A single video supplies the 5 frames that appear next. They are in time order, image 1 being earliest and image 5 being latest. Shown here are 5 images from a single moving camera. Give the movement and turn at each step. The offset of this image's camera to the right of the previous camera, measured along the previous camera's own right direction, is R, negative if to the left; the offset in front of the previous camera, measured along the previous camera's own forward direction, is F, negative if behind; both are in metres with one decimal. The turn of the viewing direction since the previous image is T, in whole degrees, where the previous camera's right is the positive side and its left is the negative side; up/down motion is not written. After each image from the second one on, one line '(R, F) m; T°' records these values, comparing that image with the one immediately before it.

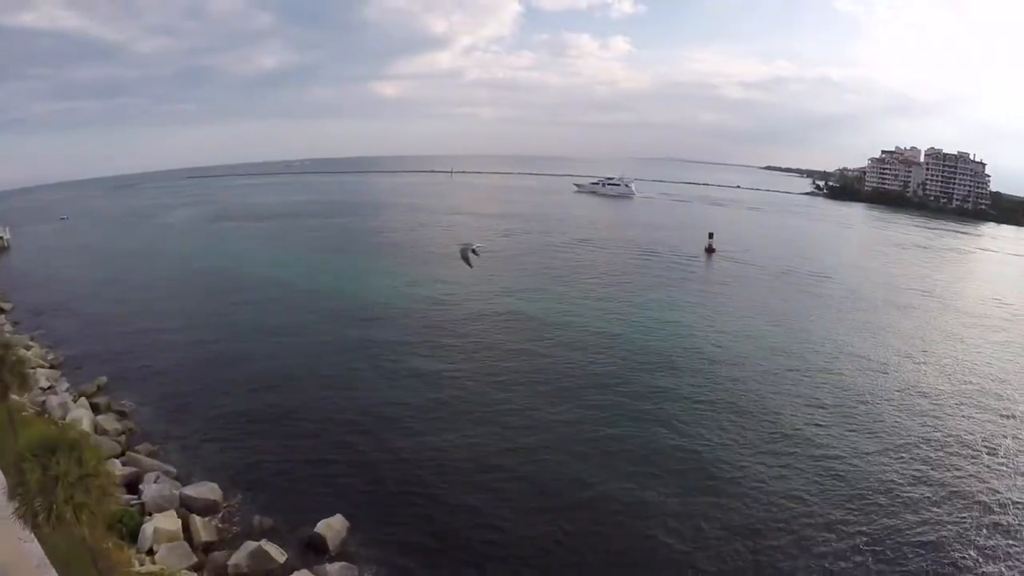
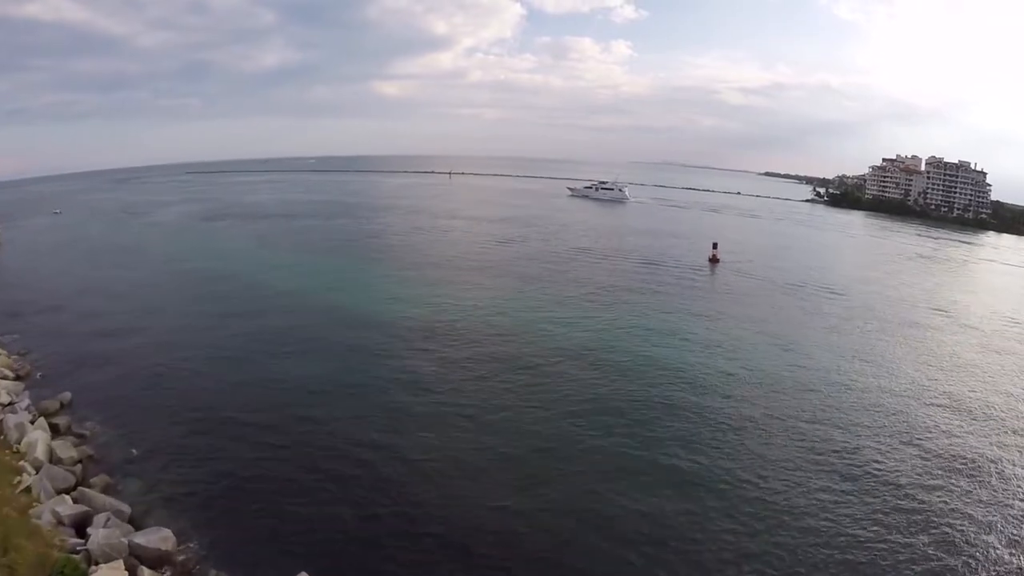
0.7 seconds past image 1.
(0.0, +0.4) m; 0°
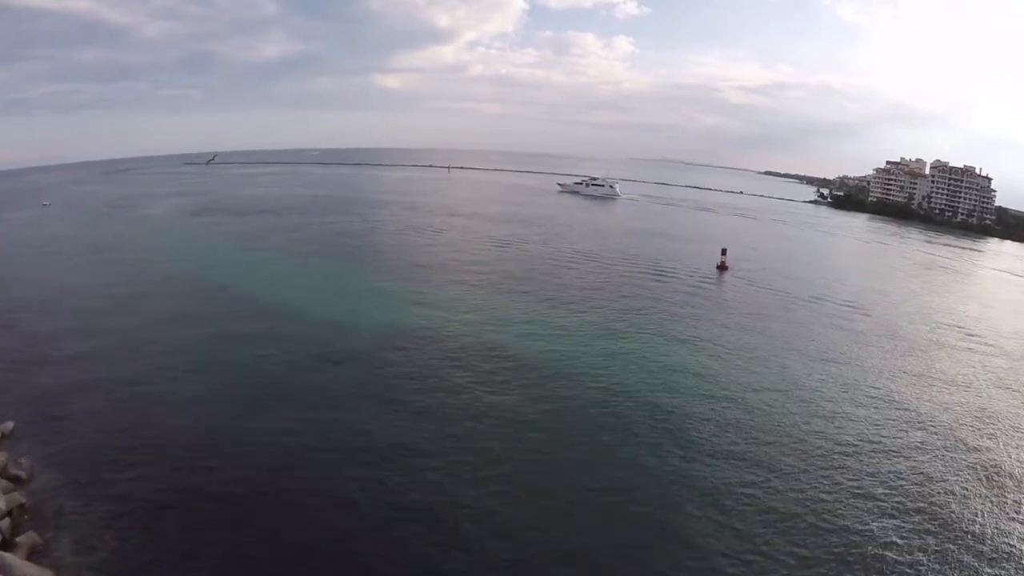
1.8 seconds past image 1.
(-0.1, +0.5) m; 0°
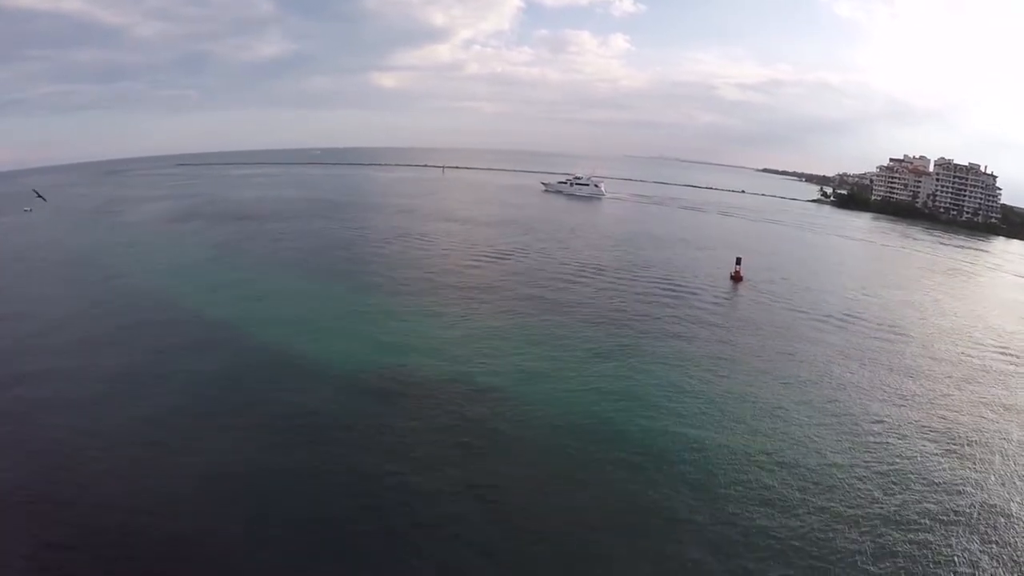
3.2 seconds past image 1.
(0.0, +0.9) m; 0°
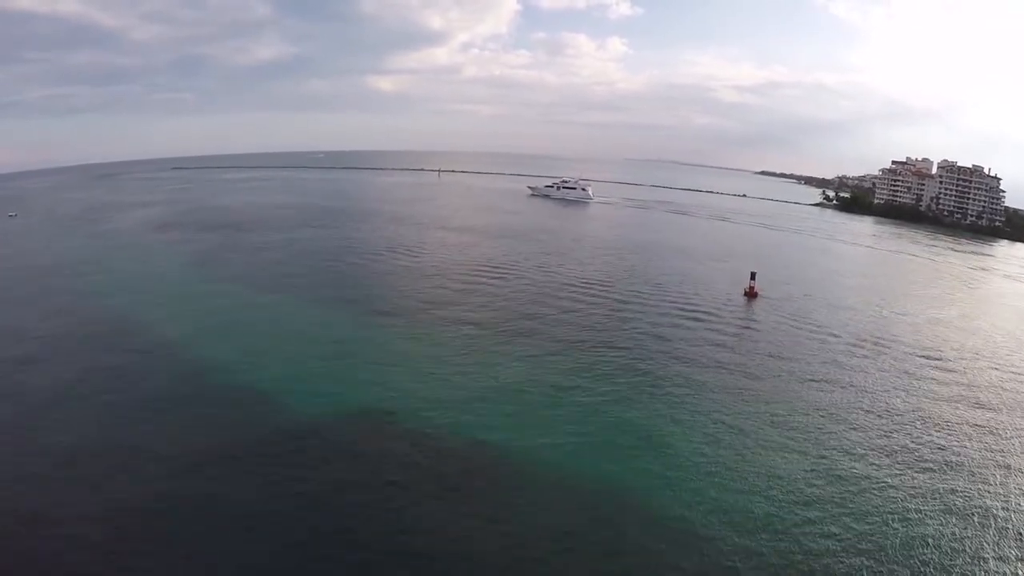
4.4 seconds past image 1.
(0.0, +0.8) m; 0°
